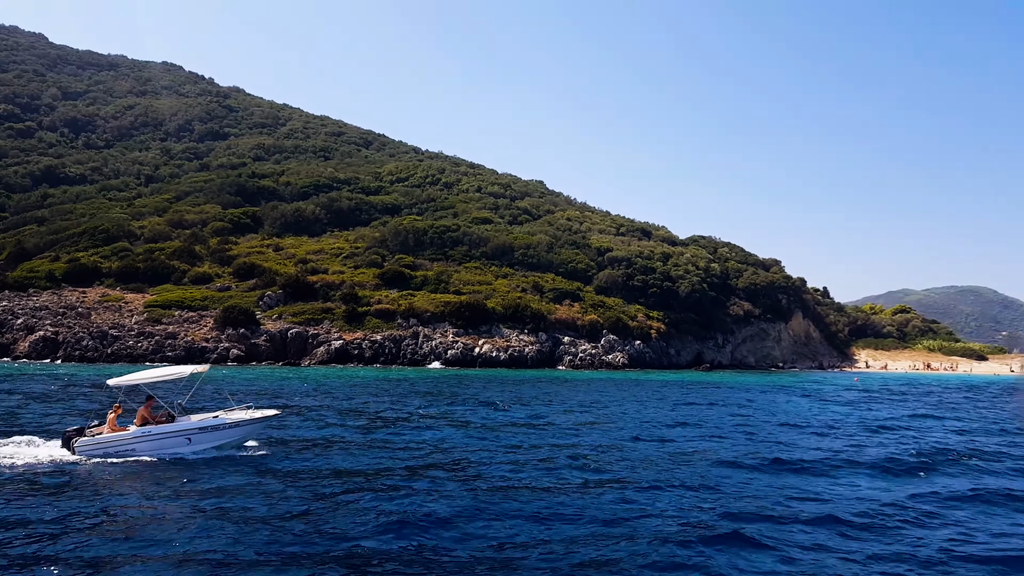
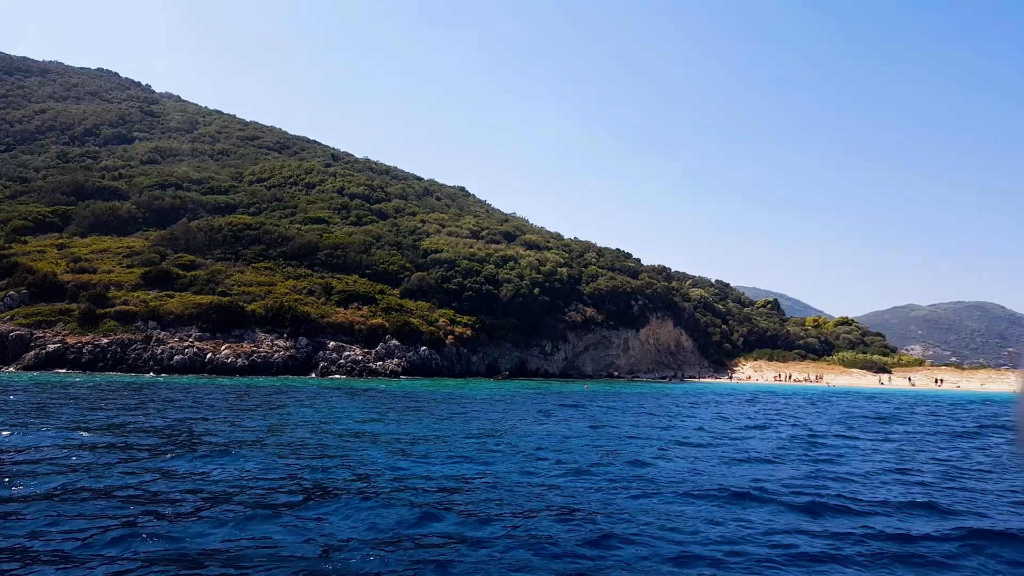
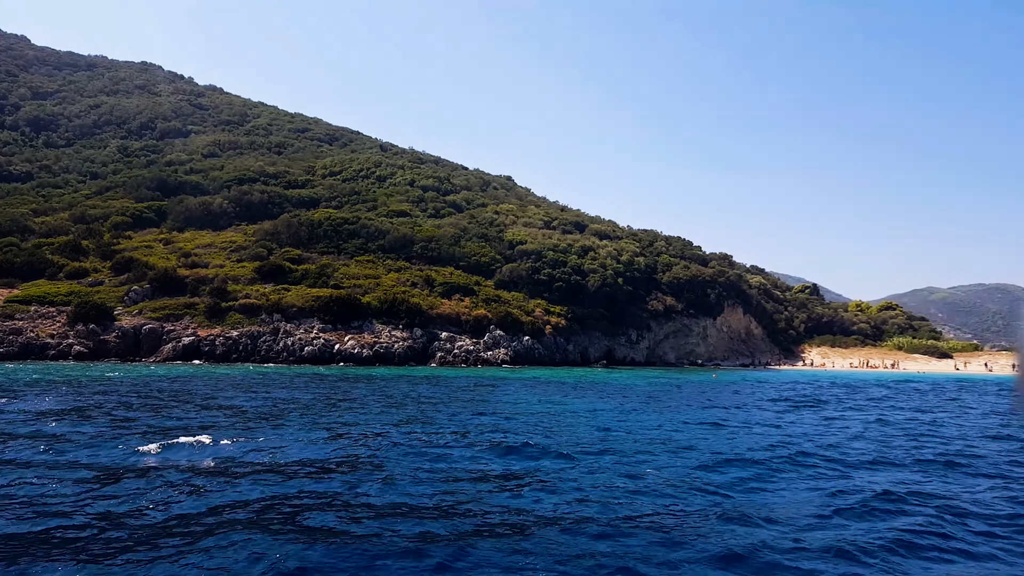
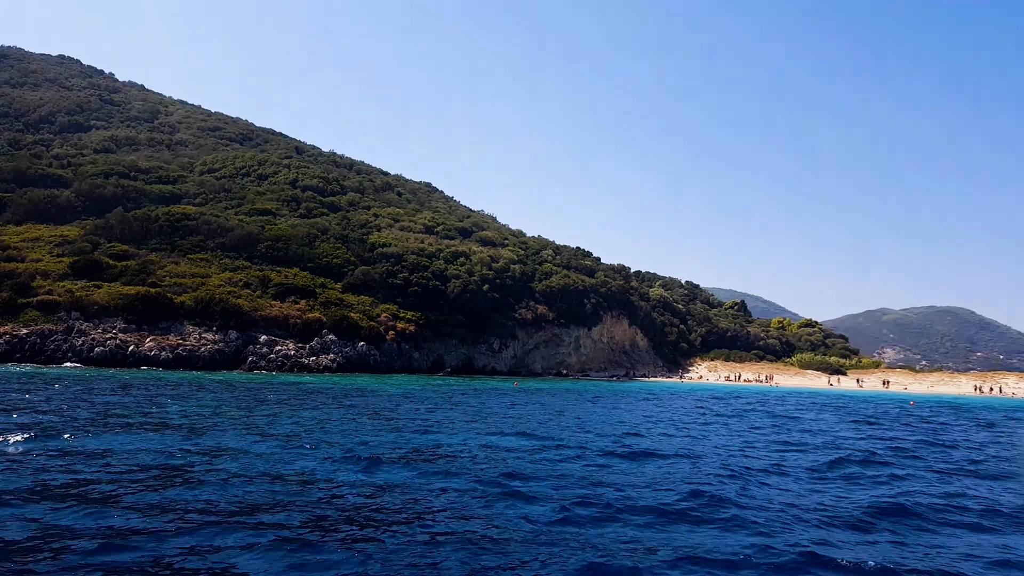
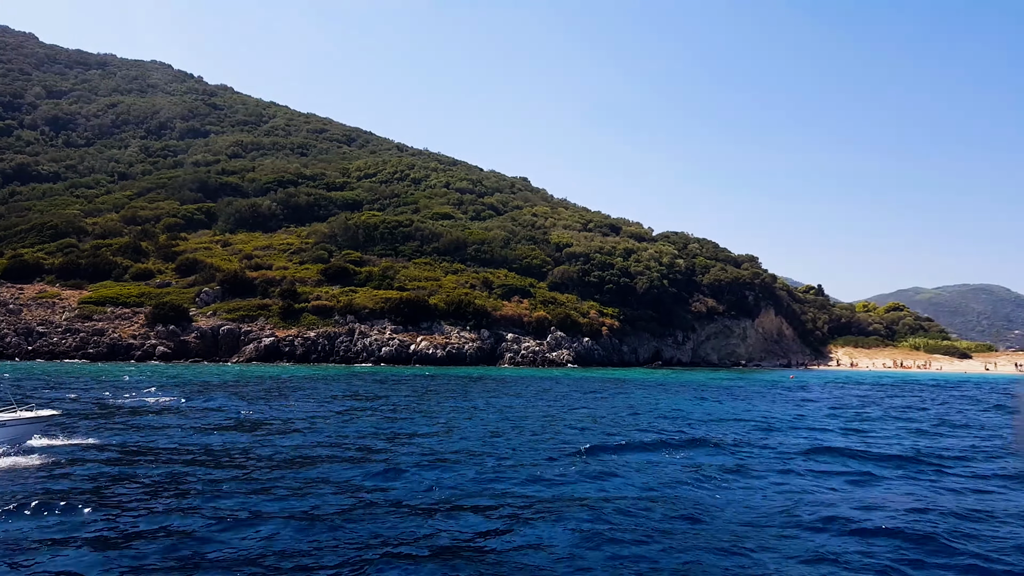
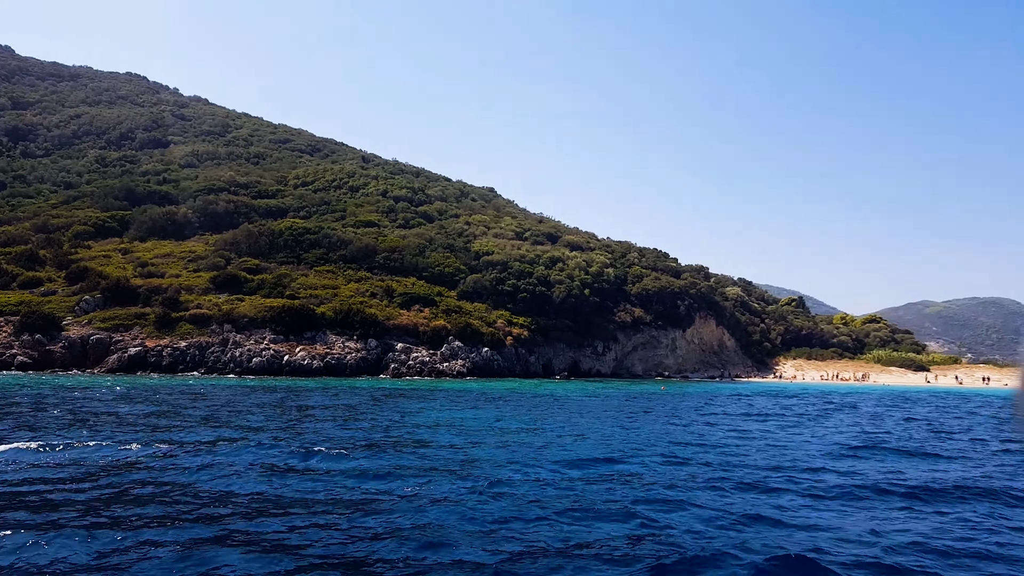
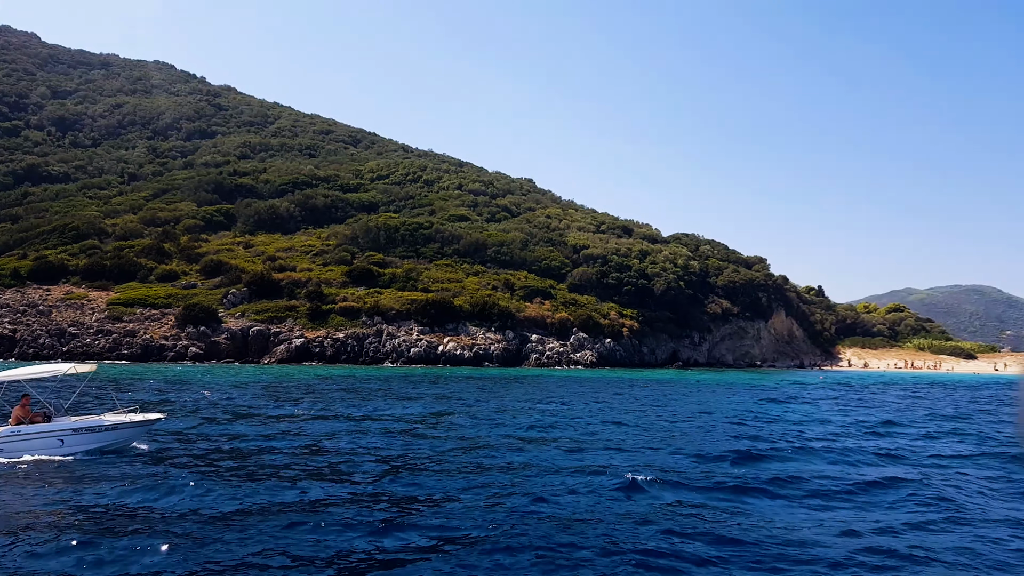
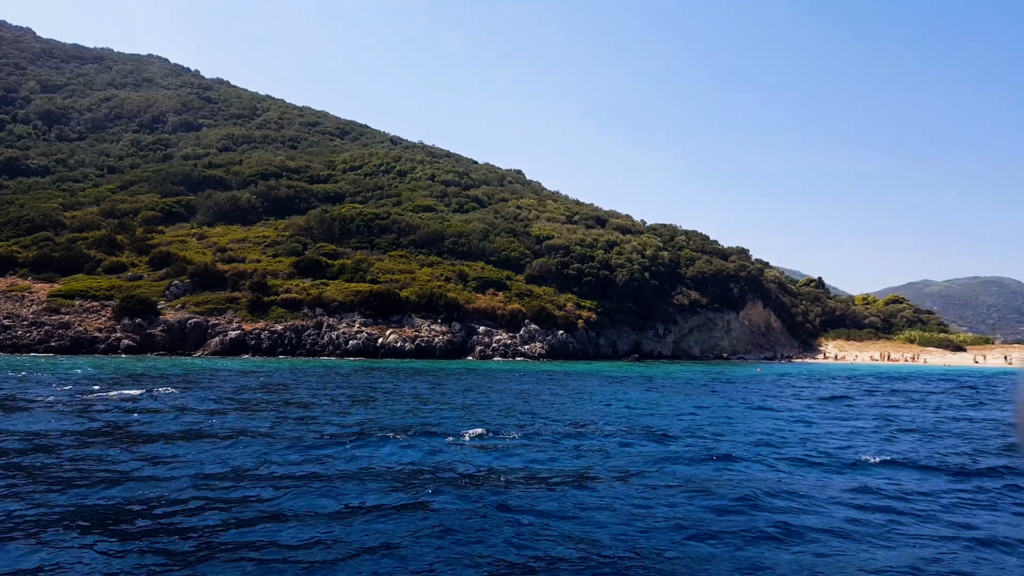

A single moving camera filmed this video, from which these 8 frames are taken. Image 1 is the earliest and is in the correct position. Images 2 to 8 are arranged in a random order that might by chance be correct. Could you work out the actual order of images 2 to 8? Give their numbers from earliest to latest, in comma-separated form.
7, 5, 8, 3, 6, 2, 4
